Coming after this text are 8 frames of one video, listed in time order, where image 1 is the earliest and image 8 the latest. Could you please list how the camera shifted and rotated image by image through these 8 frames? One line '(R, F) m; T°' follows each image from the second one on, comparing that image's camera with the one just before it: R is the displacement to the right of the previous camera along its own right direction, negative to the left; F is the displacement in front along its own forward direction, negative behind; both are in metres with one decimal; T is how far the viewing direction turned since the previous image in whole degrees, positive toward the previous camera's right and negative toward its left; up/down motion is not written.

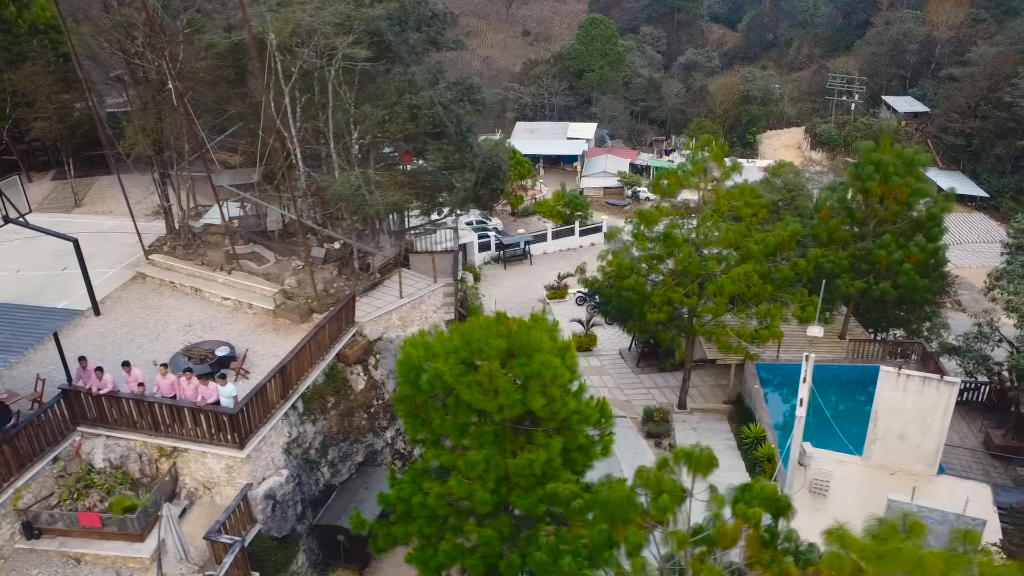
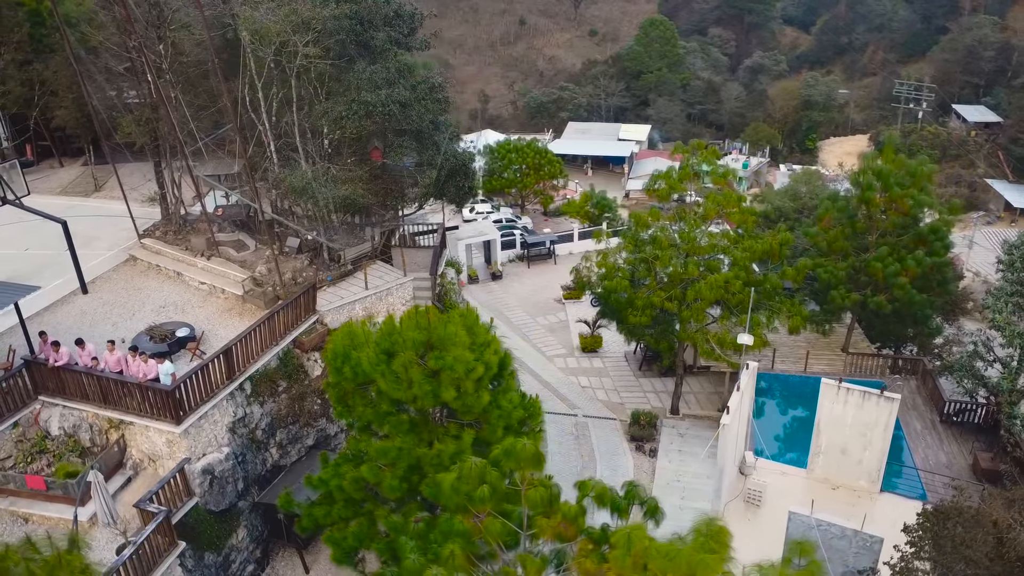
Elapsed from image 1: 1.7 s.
(+2.2, -0.2) m; -5°
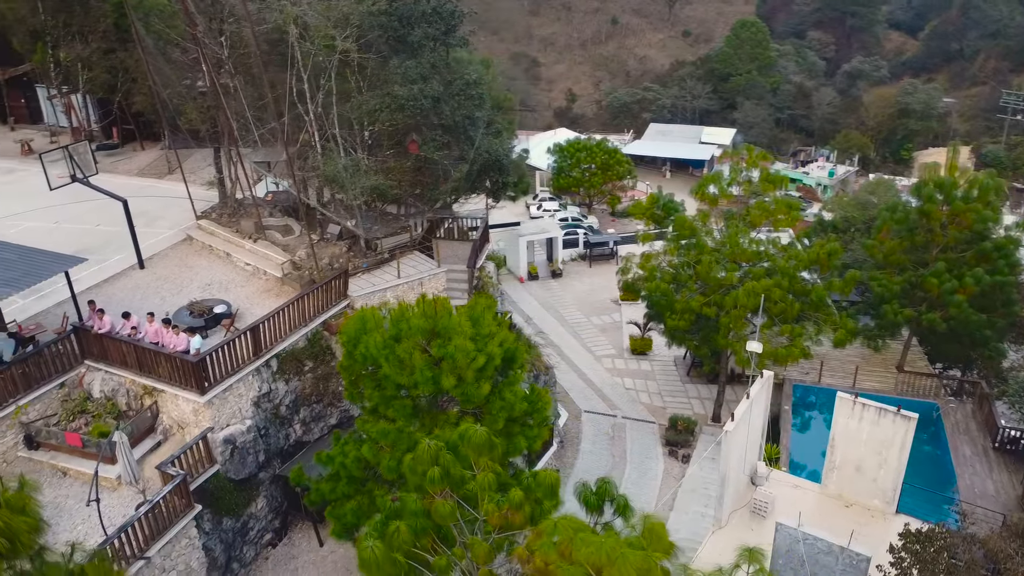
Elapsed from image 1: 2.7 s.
(+1.2, -0.2) m; -6°
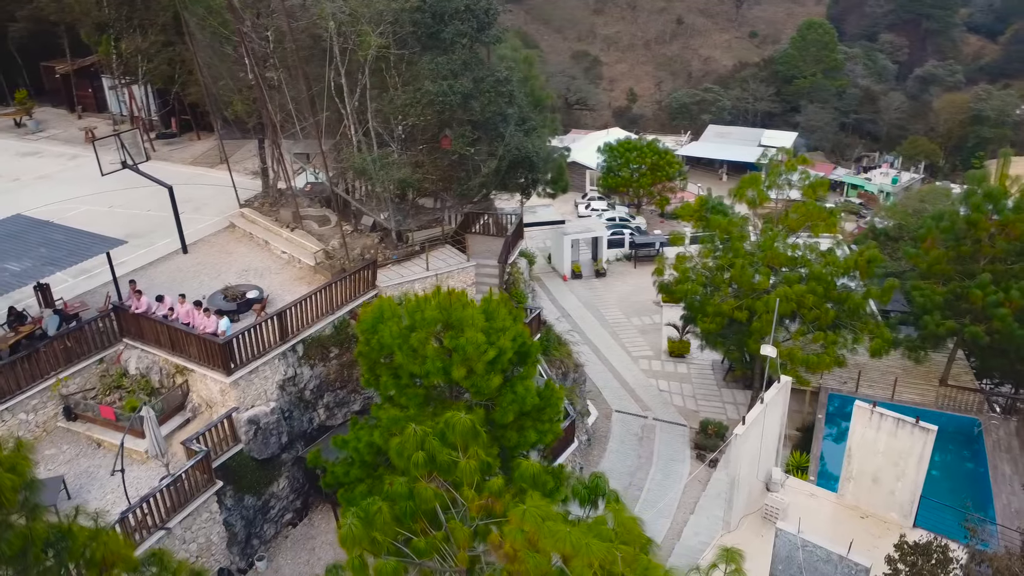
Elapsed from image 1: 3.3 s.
(+0.7, -0.1) m; -4°
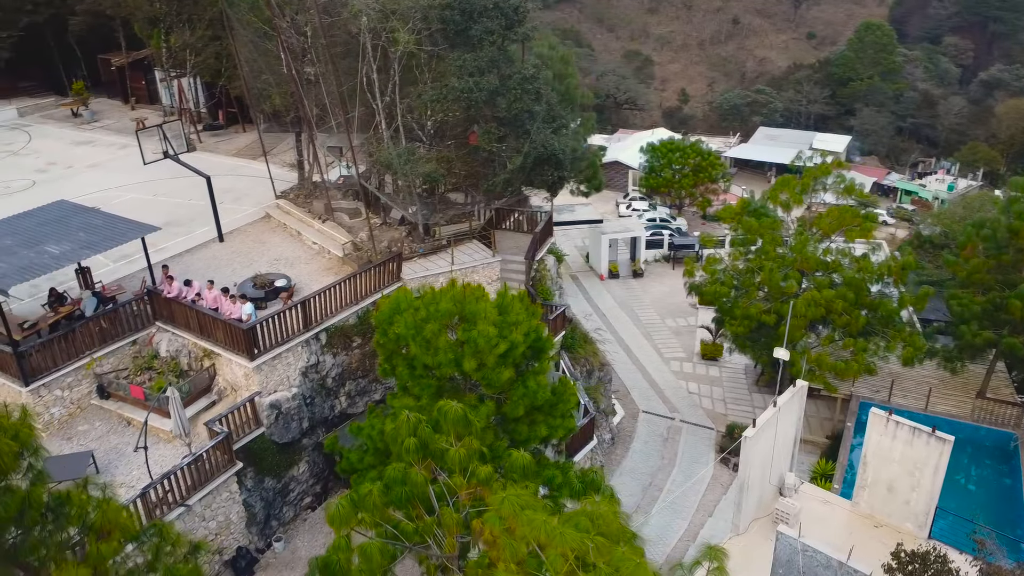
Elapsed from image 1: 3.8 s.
(+0.6, -0.1) m; -3°
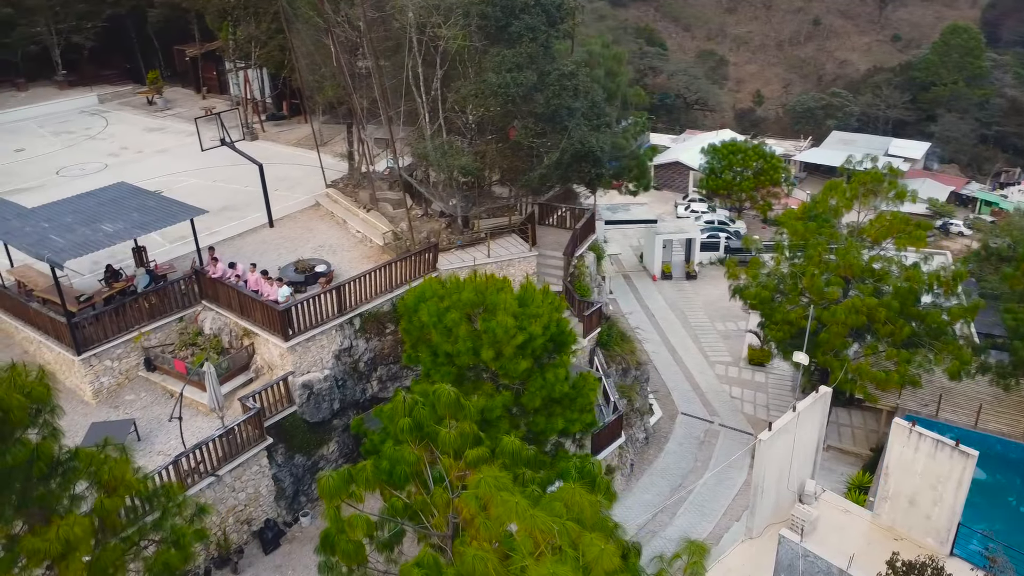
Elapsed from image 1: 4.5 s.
(+0.8, -0.2) m; -5°
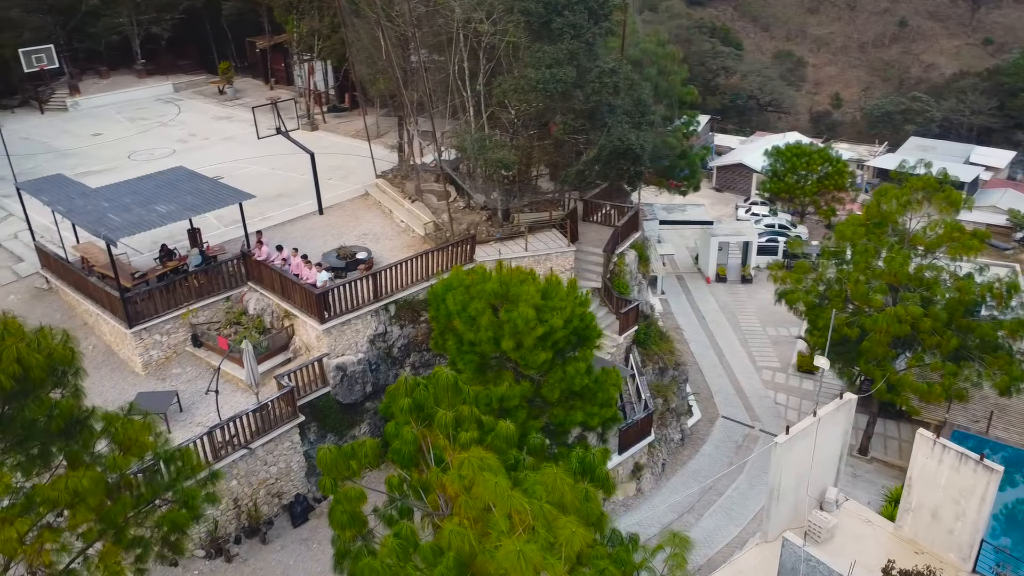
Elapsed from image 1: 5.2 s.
(+0.7, -0.2) m; -5°
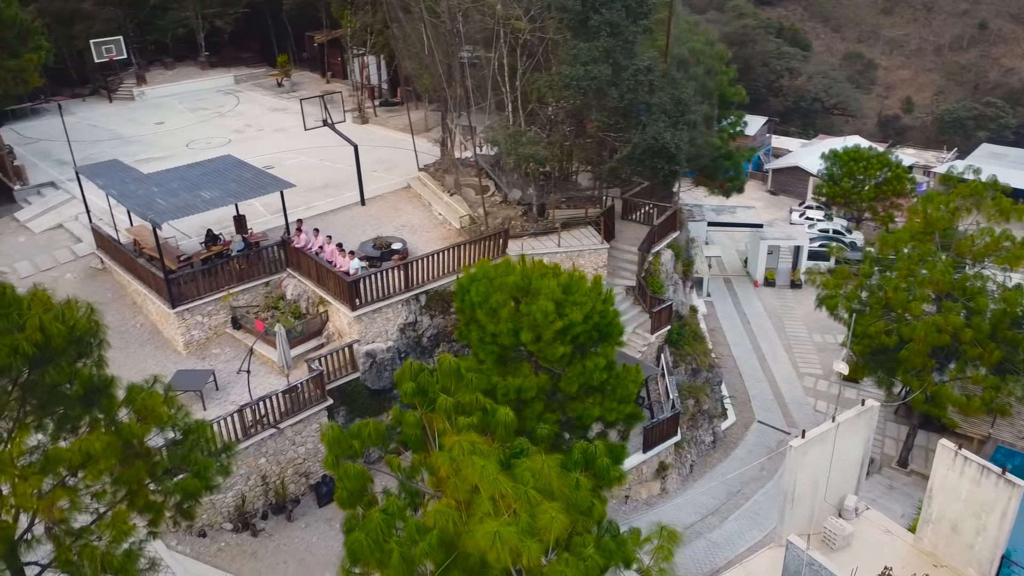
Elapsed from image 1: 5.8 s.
(+0.6, -0.2) m; -4°
